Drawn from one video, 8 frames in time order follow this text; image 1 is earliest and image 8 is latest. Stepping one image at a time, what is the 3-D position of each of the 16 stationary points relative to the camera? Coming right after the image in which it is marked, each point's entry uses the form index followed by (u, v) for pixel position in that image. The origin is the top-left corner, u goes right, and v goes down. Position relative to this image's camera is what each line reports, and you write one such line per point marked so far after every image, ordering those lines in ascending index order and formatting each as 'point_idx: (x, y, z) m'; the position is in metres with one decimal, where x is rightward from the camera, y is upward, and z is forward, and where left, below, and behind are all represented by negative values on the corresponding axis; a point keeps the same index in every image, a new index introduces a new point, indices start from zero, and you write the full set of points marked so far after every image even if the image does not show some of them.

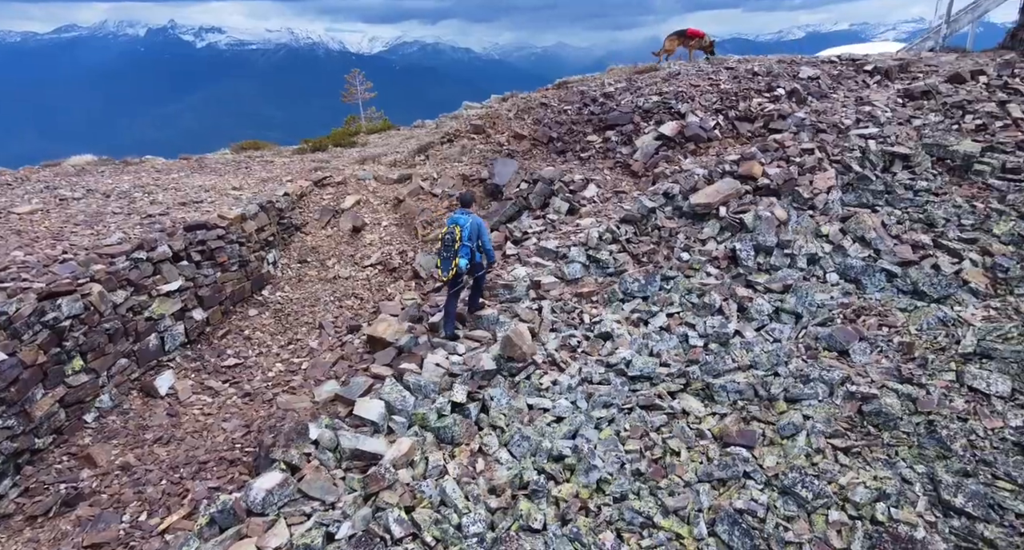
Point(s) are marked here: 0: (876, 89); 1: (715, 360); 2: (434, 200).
0: (+9.7, +5.1, +14.9) m
1: (+2.6, -1.1, +7.0) m
2: (-1.6, +1.5, +11.5) m
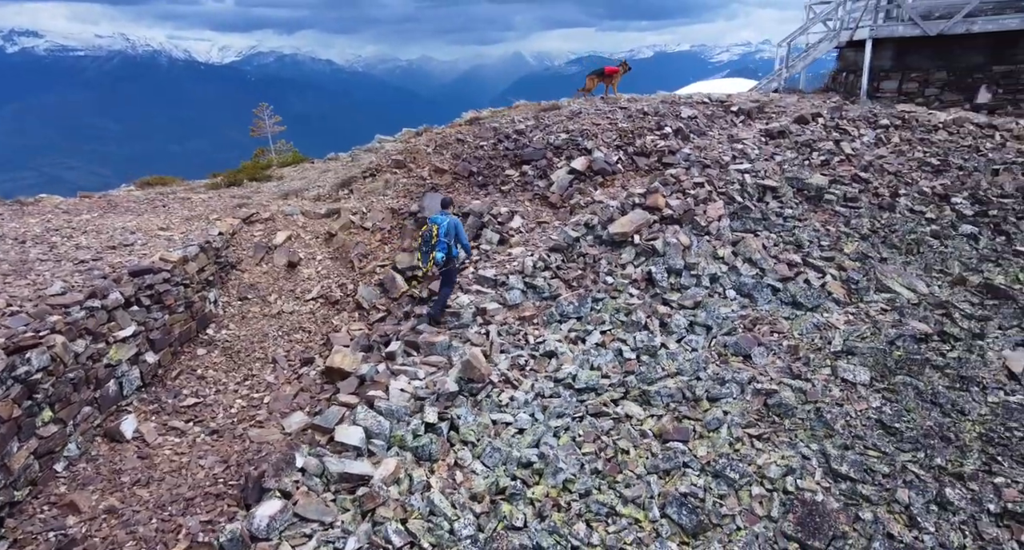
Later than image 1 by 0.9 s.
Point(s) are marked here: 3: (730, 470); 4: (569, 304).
0: (+7.2, +4.7, +17.5) m
1: (+2.0, -1.4, +8.1) m
2: (-3.1, +0.9, +11.8) m
3: (+2.7, -2.4, +6.7) m
4: (+0.9, -0.5, +9.3) m
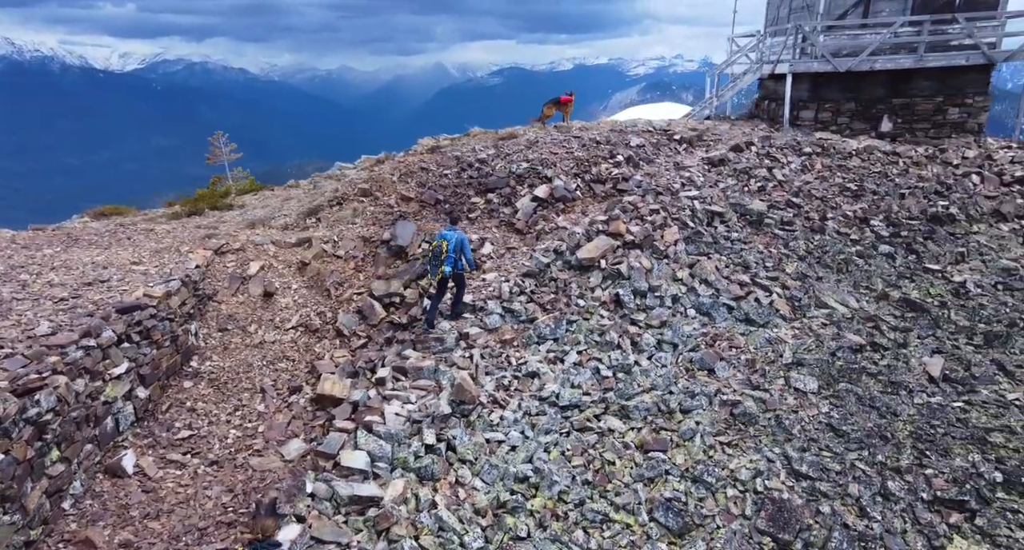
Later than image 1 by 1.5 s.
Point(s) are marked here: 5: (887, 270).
0: (+5.9, +4.1, +18.8) m
1: (+1.8, -1.8, +8.8) m
2: (-3.7, +0.3, +12.0) m
3: (+2.6, -2.7, +7.4) m
4: (+0.6, -0.9, +9.9) m
5: (+9.2, +0.1, +13.6) m
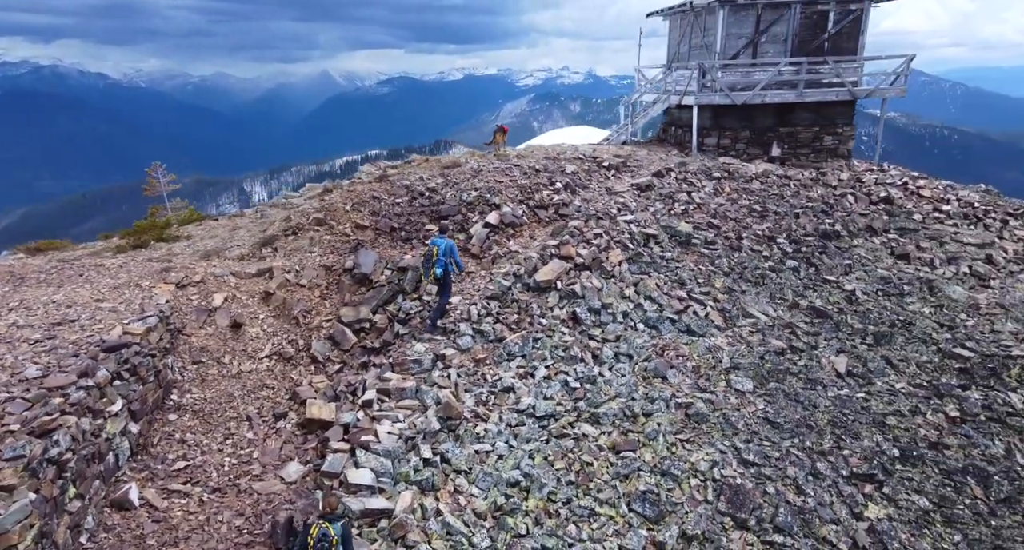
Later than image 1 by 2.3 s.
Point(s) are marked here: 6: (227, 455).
0: (+3.8, +3.4, +20.5) m
1: (+1.4, -2.1, +9.7) m
2: (-4.6, -0.3, +12.2) m
3: (+2.5, -2.9, +8.5) m
4: (0.0, -1.3, +10.7) m
5: (+7.9, -0.2, +15.6) m
6: (-4.1, -2.6, +8.2) m
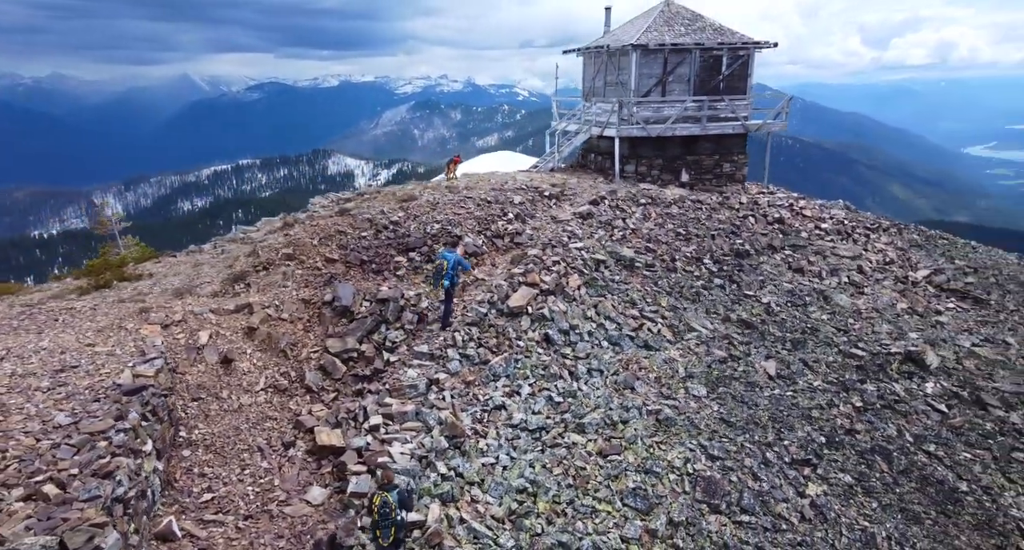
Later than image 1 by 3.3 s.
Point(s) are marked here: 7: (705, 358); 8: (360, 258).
0: (+1.9, +2.6, +22.1) m
1: (+1.2, -2.6, +10.9) m
2: (-5.1, -1.1, +12.5) m
3: (+2.5, -3.3, +9.8) m
4: (-0.3, -1.9, +11.7) m
5: (+6.8, -0.7, +17.7) m
6: (-4.0, -3.2, +8.5) m
7: (+4.7, -2.0, +13.5) m
8: (-4.1, +0.4, +15.0) m
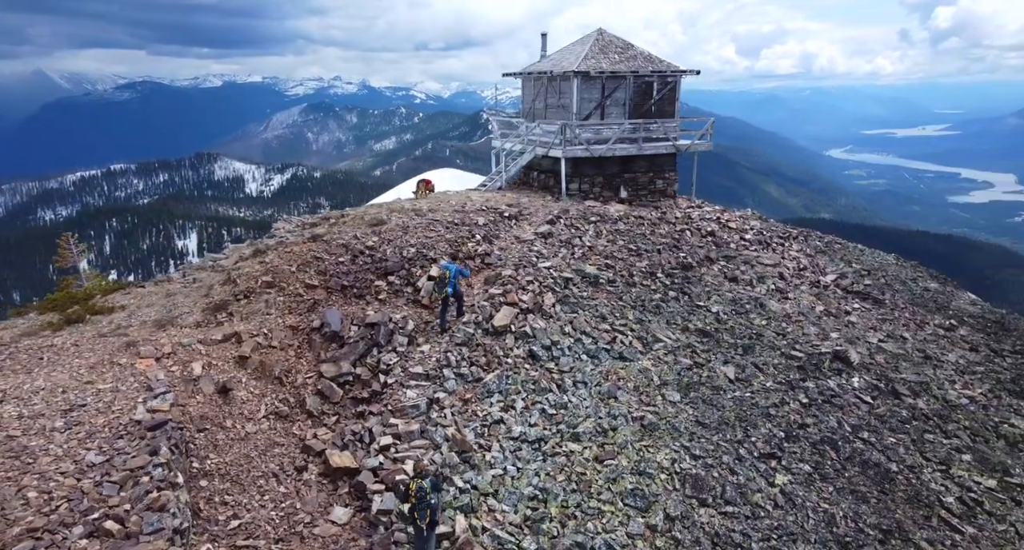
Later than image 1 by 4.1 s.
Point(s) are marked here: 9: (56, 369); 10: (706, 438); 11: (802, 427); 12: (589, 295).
0: (+0.4, +1.9, +23.0) m
1: (+1.2, -3.0, +11.7) m
2: (-5.3, -1.7, +12.6) m
3: (+2.6, -3.7, +10.7) m
4: (-0.4, -2.4, +12.3) m
5: (+5.8, -1.2, +19.2) m
6: (-3.7, -3.7, +8.7) m
7: (+4.3, -2.4, +14.7) m
8: (-4.7, -0.2, +15.3) m
9: (-8.2, -1.7, +10.0) m
10: (+4.2, -3.6, +12.1) m
11: (+7.2, -3.8, +13.9) m
12: (+2.5, -0.6, +17.7) m
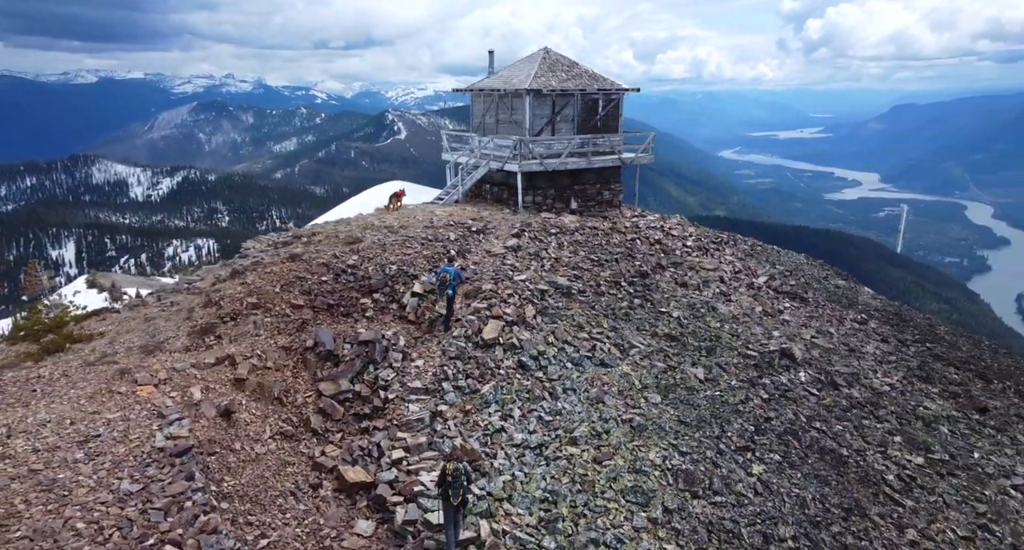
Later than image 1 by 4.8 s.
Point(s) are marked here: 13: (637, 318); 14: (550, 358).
0: (-0.9, +1.3, +23.6) m
1: (+1.2, -3.3, +12.4) m
2: (-5.5, -2.2, +12.7) m
3: (+2.6, -3.9, +11.5) m
4: (-0.5, -2.7, +12.8) m
5: (+5.0, -1.5, +20.3) m
6: (-3.4, -4.1, +8.9) m
7: (+3.9, -2.7, +15.7) m
8: (-5.1, -0.8, +15.4) m
9: (-8.0, -2.2, +9.8) m
10: (+4.1, -3.8, +13.1) m
11: (+7.0, -4.0, +15.2) m
12: (+1.8, -1.0, +18.5) m
13: (+4.5, -1.5, +19.9) m
14: (+1.0, -2.2, +14.8) m
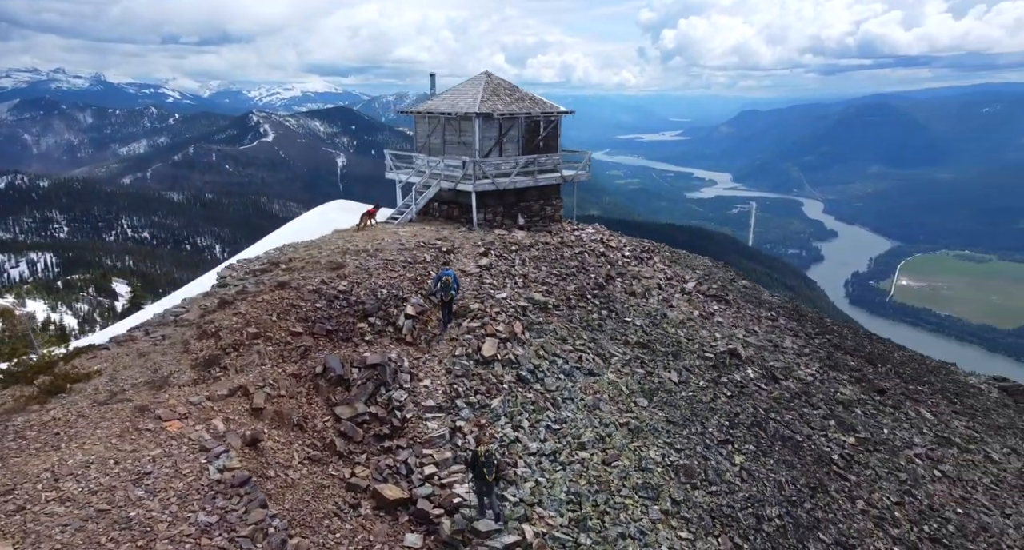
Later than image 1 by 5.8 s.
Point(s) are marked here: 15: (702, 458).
0: (-2.1, +0.5, +24.4) m
1: (+1.4, -3.7, +13.4) m
2: (-5.3, -2.9, +12.9) m
3: (+3.0, -4.3, +12.7) m
4: (-0.3, -3.2, +13.6) m
5: (+4.2, -2.0, +21.7) m
6: (-2.7, -4.6, +9.4) m
7: (+3.7, -3.1, +17.0) m
8: (-5.3, -1.5, +15.7) m
9: (-7.5, -2.9, +9.7) m
10: (+4.3, -4.1, +14.4) m
11: (+6.9, -4.3, +16.8) m
12: (+1.2, -1.6, +19.6) m
13: (+3.7, -2.1, +21.2) m
14: (+0.9, -2.7, +15.7) m
15: (+4.6, -4.5, +13.7) m
